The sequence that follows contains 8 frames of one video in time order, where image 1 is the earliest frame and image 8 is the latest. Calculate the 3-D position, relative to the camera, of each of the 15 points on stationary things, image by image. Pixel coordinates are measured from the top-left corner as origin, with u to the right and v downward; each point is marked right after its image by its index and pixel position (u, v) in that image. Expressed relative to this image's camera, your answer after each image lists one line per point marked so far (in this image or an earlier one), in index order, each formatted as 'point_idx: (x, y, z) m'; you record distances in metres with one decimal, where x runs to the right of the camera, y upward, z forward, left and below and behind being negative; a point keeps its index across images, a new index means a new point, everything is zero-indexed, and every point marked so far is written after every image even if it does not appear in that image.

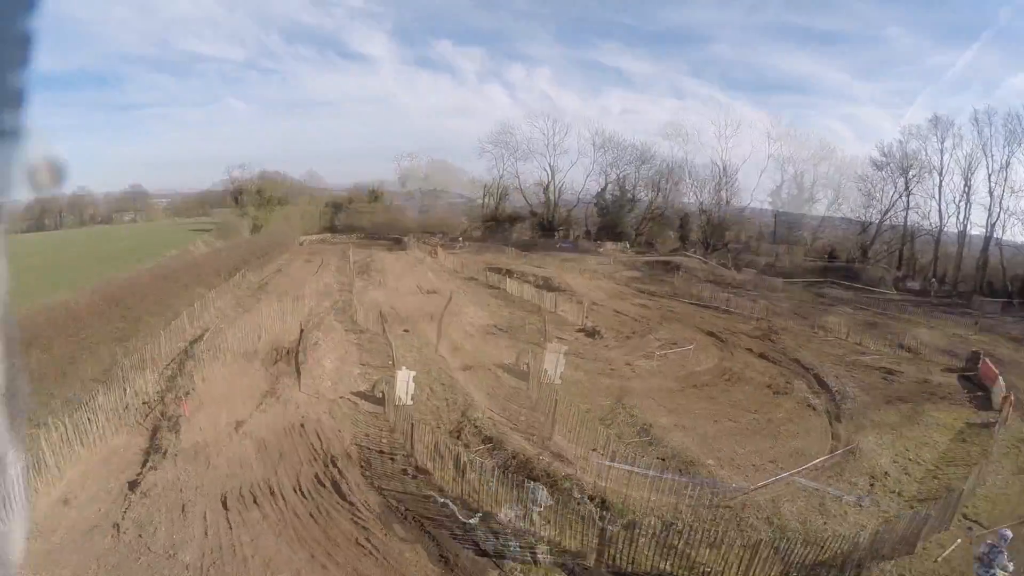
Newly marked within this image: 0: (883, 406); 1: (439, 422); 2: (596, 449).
0: (+7.0, -2.2, +19.5) m
1: (-1.0, -1.9, +14.1) m
2: (+1.0, -2.0, +13.0) m
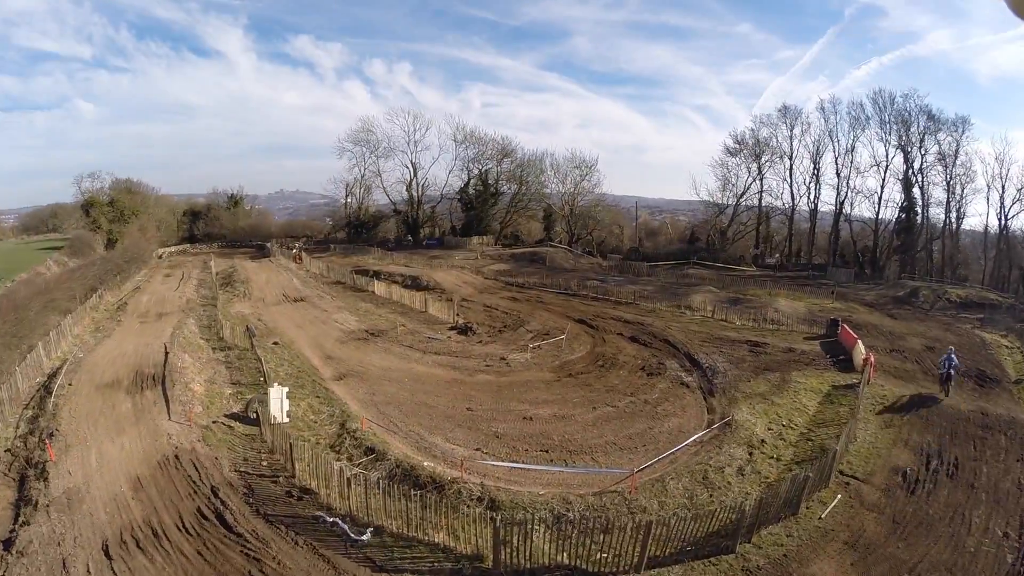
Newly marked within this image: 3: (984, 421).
0: (+4.7, -1.8, +20.2) m
1: (-2.6, -2.0, +13.8) m
2: (-0.4, -2.0, +13.0) m
3: (+9.6, -2.8, +20.9) m
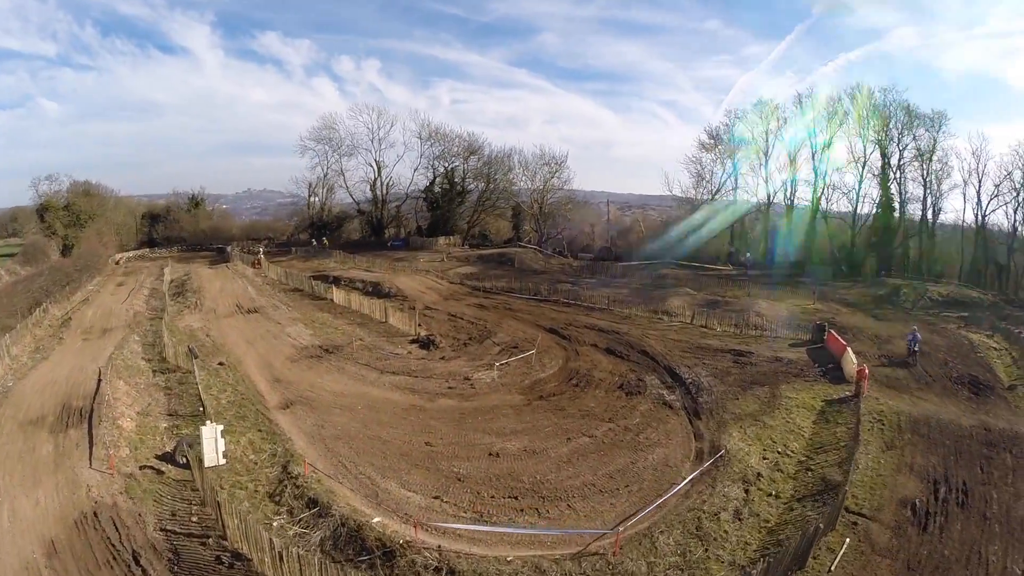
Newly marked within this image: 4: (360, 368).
0: (+4.1, -2.0, +18.7) m
1: (-3.0, -2.3, +12.1) m
2: (-0.8, -2.3, +11.3) m
3: (+9.0, -2.9, +19.6) m
4: (-2.8, -1.5, +19.3) m
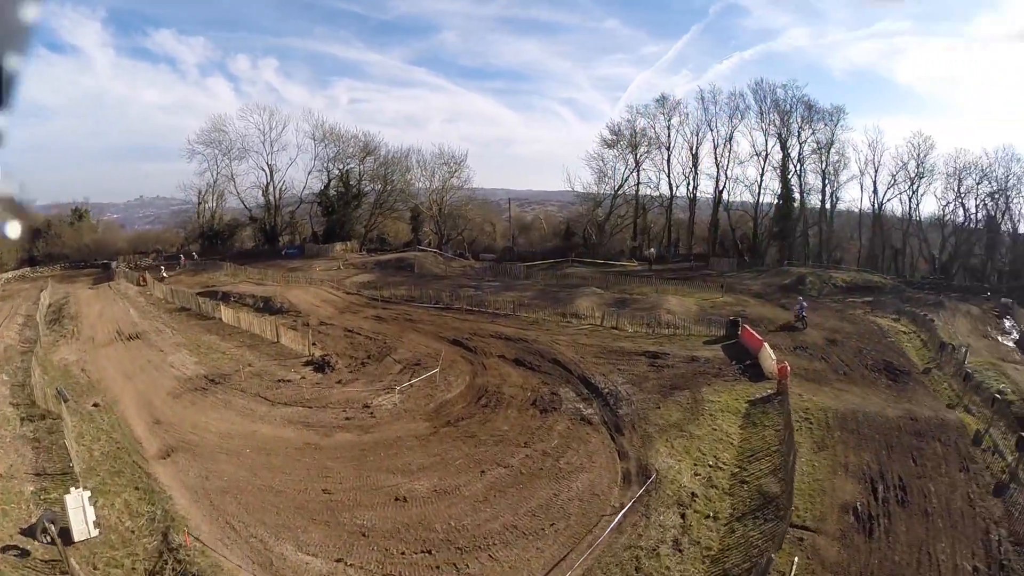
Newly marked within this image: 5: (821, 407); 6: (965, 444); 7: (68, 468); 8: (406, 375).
0: (+2.6, -2.0, +17.7) m
1: (-3.9, -2.7, +10.5) m
2: (-1.6, -2.6, +10.0) m
3: (+7.4, -2.7, +19.1) m
4: (-4.4, -1.9, +17.6) m
5: (+5.8, -2.3, +19.5) m
6: (+8.4, -3.0, +19.2) m
7: (-6.1, -2.4, +14.2) m
8: (-2.0, -1.7, +19.9) m
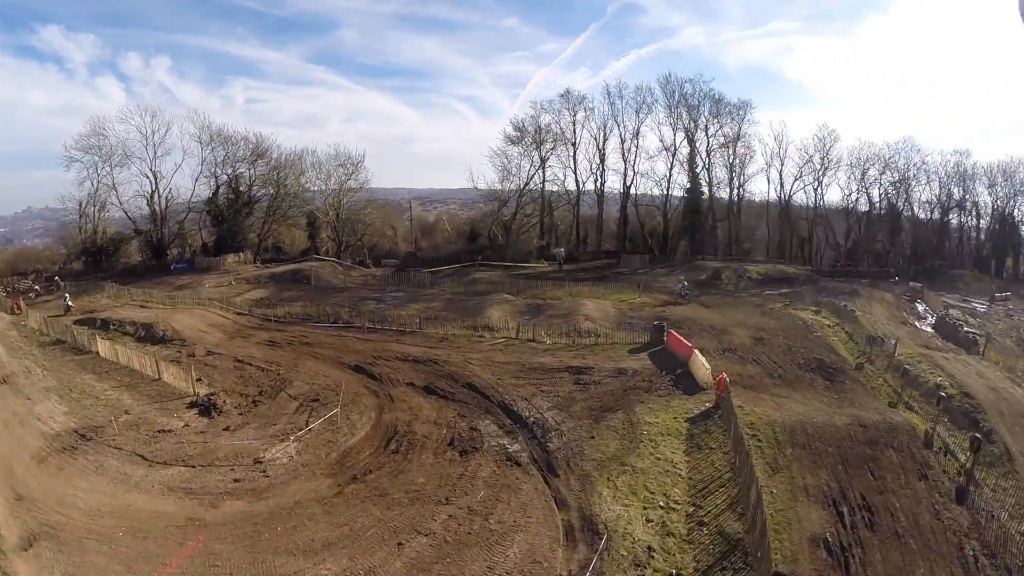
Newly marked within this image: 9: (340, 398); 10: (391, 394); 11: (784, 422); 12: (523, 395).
0: (+1.3, -2.2, +15.9) m
1: (-4.4, -3.3, +8.1) m
2: (-2.1, -3.0, +7.8) m
3: (+6.0, -2.7, +17.7) m
4: (-5.6, -2.5, +15.2) m
5: (+4.4, -2.3, +18.0) m
6: (+7.0, -3.0, +17.9) m
7: (-6.9, -3.1, +11.6) m
8: (-3.5, -2.1, +17.7) m
9: (-3.0, -2.0, +18.8) m
10: (-2.1, -1.9, +18.7) m
11: (+4.8, -2.3, +18.5) m
12: (+0.2, -1.9, +18.1) m
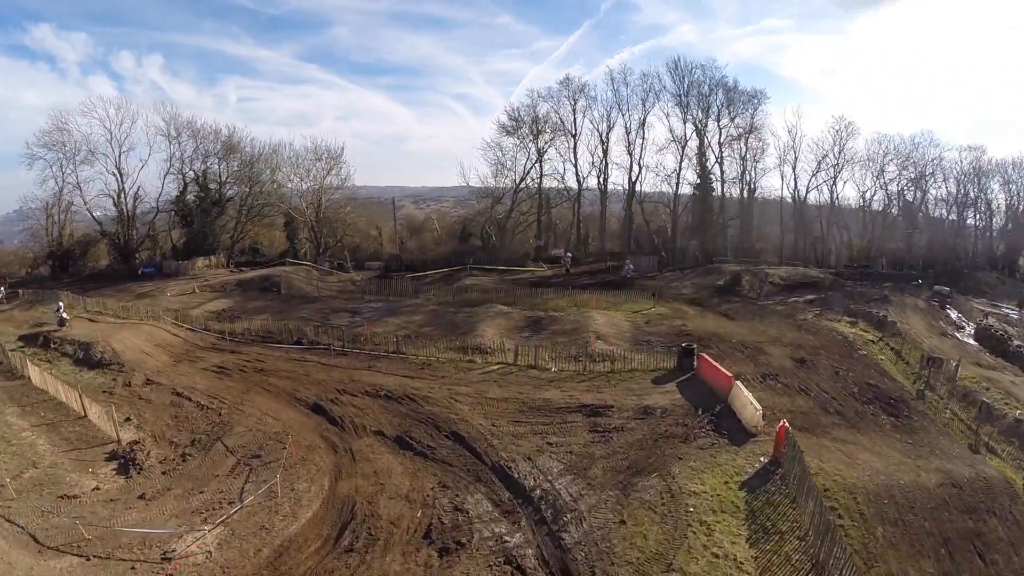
0: (+1.3, -2.5, +11.6) m
1: (-4.3, -3.6, +3.8) m
2: (-2.1, -3.4, +3.5) m
3: (+6.0, -3.0, +13.4) m
4: (-5.6, -2.9, +10.8) m
5: (+4.4, -2.6, +13.7) m
6: (+7.0, -3.3, +13.7) m
7: (-6.9, -3.4, +7.3) m
8: (-3.5, -2.5, +13.4) m
9: (-3.0, -2.3, +14.5) m
10: (-2.1, -2.2, +14.4) m
11: (+4.8, -2.6, +14.2) m
12: (+0.2, -2.2, +13.8) m
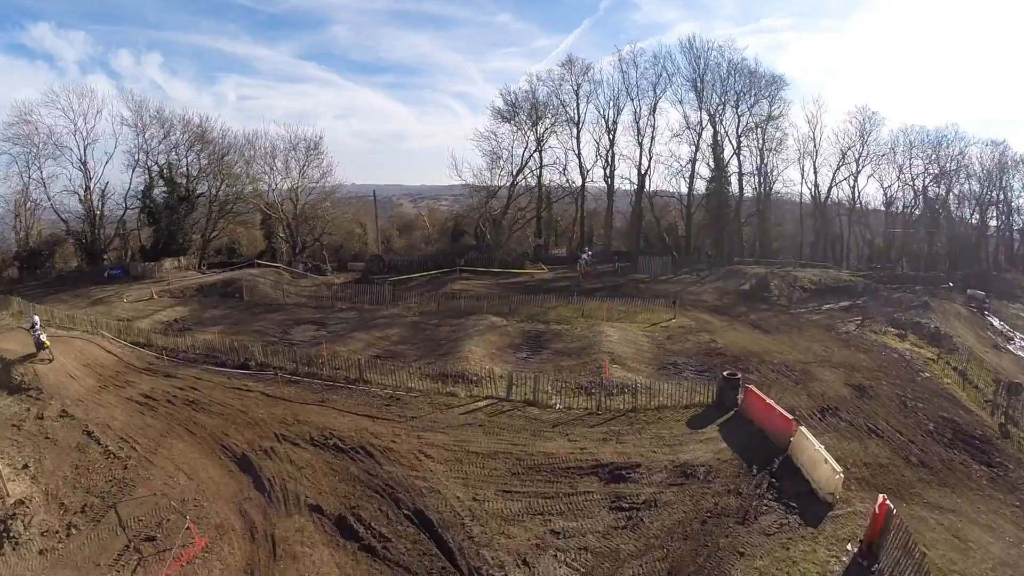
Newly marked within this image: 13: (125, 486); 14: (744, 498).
0: (+1.2, -2.7, +7.4) m
1: (-4.4, -3.8, -0.5) m
2: (-2.2, -3.6, -0.8) m
3: (+5.9, -3.2, +9.2) m
4: (-5.7, -3.1, +6.6) m
5: (+4.3, -2.8, +9.5) m
6: (+6.9, -3.5, +9.4) m
7: (-7.0, -3.6, +3.0) m
8: (-3.6, -2.7, +9.1) m
9: (-3.2, -2.5, +10.2) m
10: (-2.3, -2.4, +10.1) m
11: (+4.7, -2.8, +10.0) m
12: (+0.1, -2.4, +9.5) m
13: (-5.2, -2.3, +13.9) m
14: (+2.6, -2.3, +11.5) m
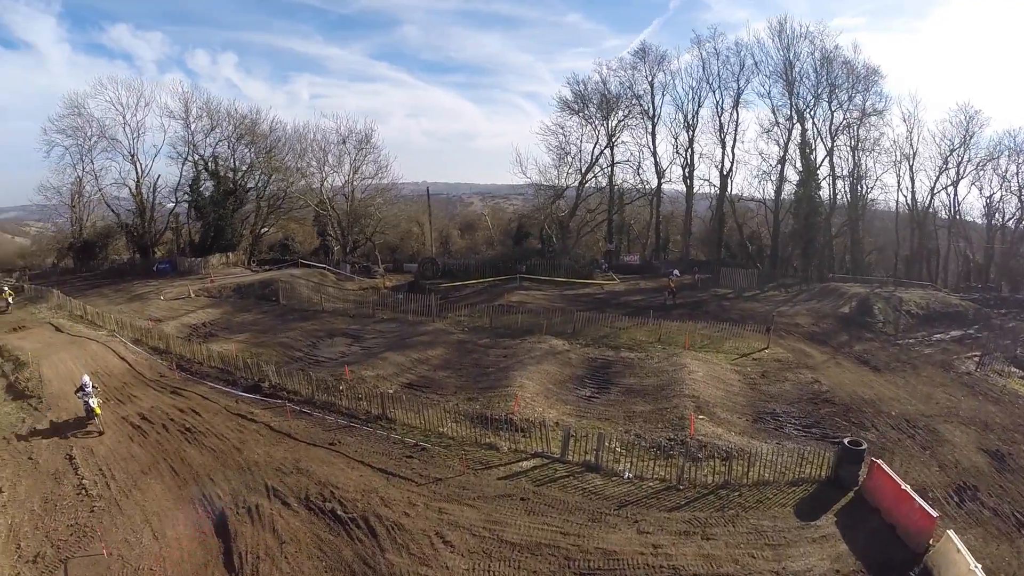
0: (+1.2, -3.1, +4.1) m
1: (-4.9, -4.0, -3.4) m
2: (-2.7, -3.8, -3.8) m
3: (+6.0, -3.7, +5.6) m
4: (-5.7, -3.2, +3.8) m
5: (+4.4, -3.3, +6.0) m
6: (+7.0, -4.0, +5.8) m
7: (-7.3, -3.7, +0.3) m
8: (-3.4, -2.9, +6.1) m
9: (-2.9, -2.7, +7.3) m
10: (-2.0, -2.7, +7.1) m
11: (+4.9, -3.3, +6.4) m
12: (+0.3, -2.7, +6.3) m
13: (-4.7, -2.5, +11.0) m
14: (+2.9, -2.7, +8.1) m
